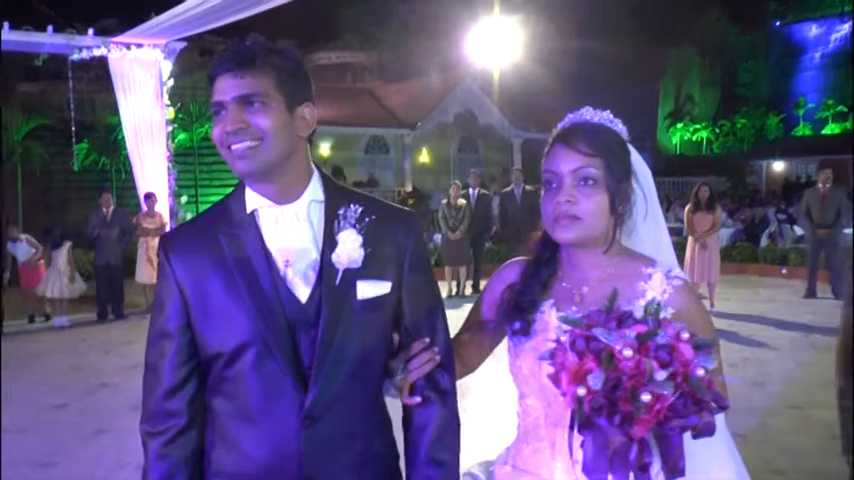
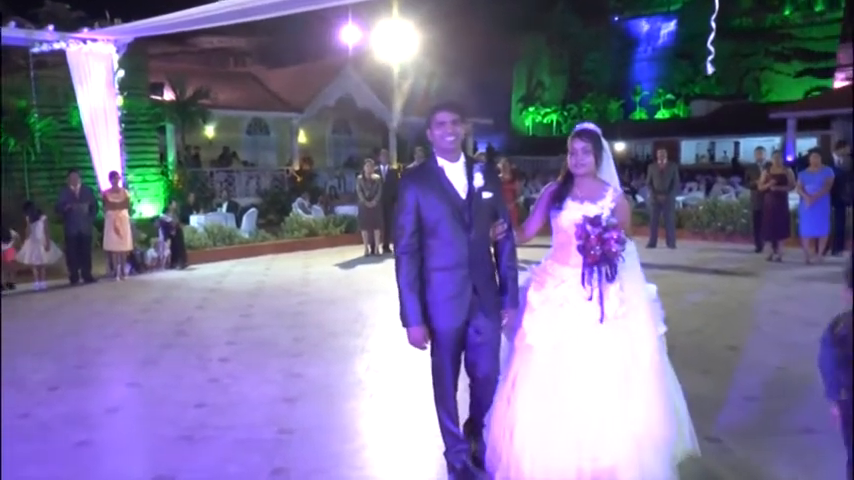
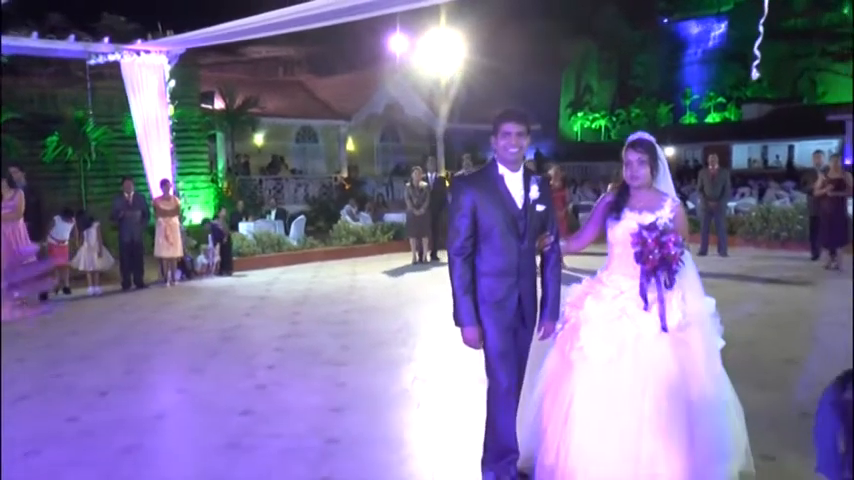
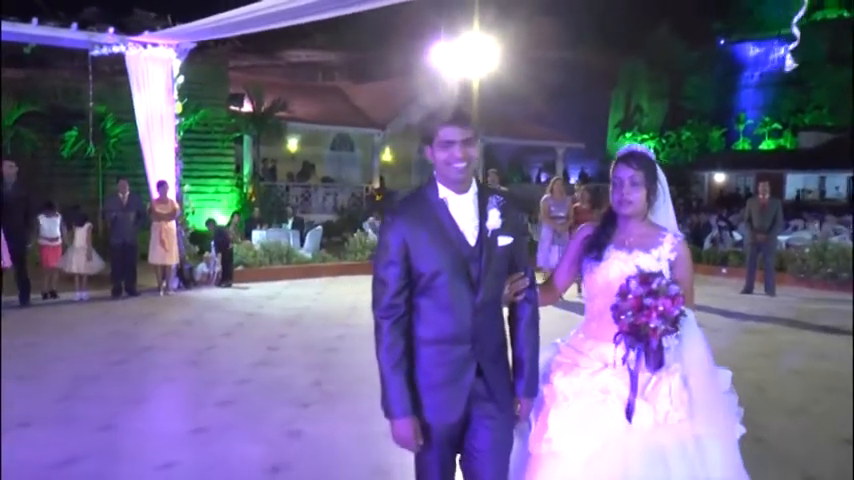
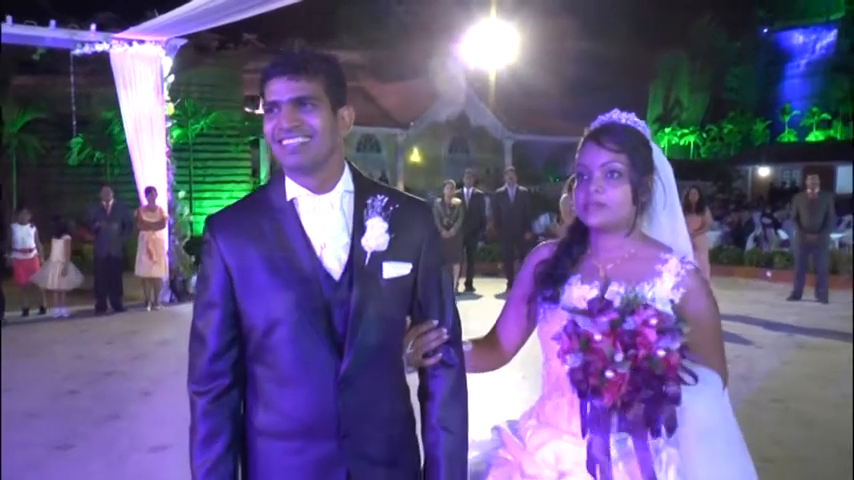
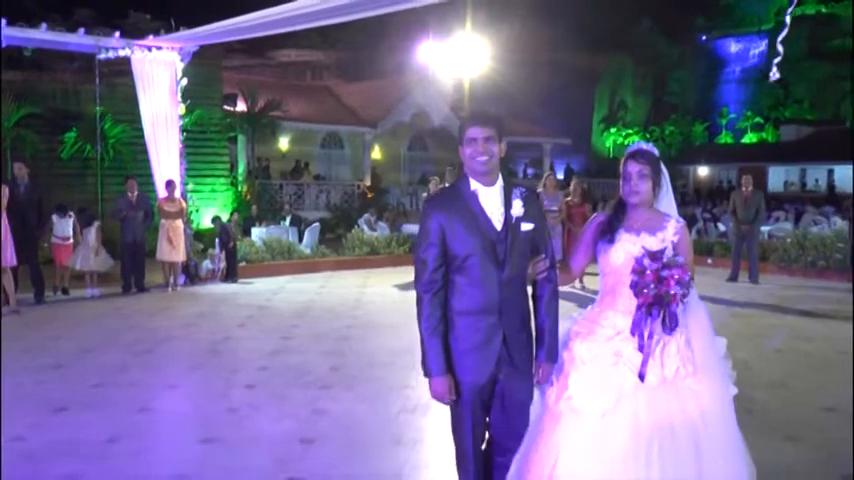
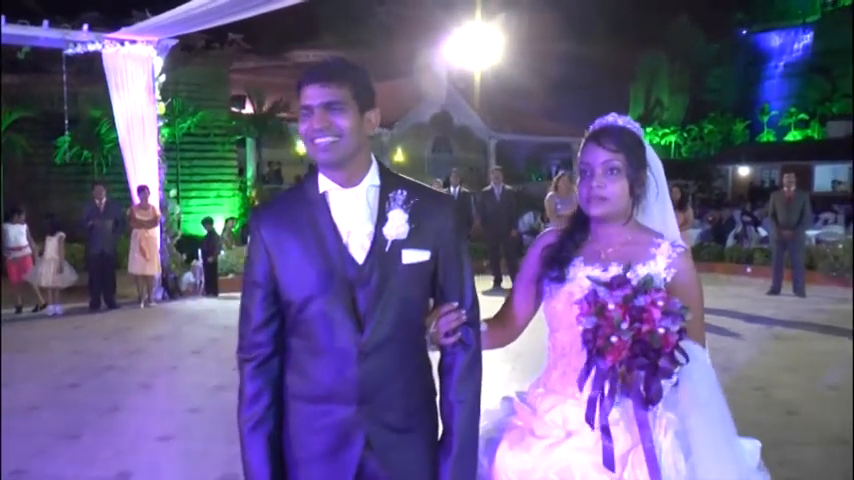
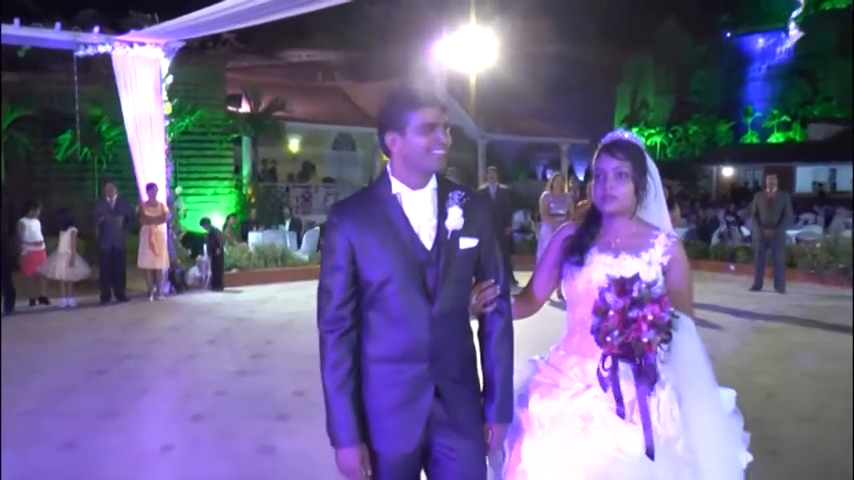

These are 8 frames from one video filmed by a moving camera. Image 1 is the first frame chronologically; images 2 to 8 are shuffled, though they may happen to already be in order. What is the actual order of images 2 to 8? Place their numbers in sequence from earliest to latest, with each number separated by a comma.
5, 7, 8, 4, 6, 3, 2
